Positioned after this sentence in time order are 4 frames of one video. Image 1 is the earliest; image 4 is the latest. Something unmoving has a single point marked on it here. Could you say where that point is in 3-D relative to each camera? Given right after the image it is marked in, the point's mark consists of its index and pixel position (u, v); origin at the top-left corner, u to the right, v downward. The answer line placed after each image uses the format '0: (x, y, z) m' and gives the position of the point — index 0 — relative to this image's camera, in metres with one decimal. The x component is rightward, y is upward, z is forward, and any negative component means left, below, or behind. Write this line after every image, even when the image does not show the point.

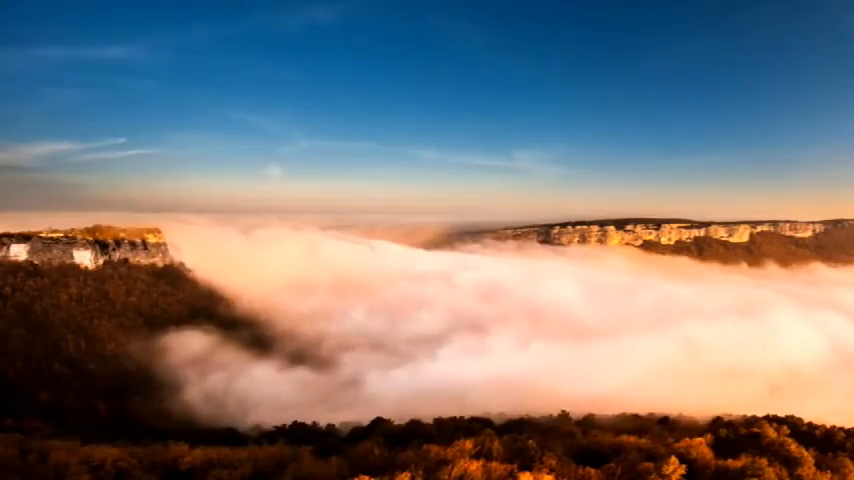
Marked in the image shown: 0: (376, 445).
0: (-1.8, -7.1, +18.3) m
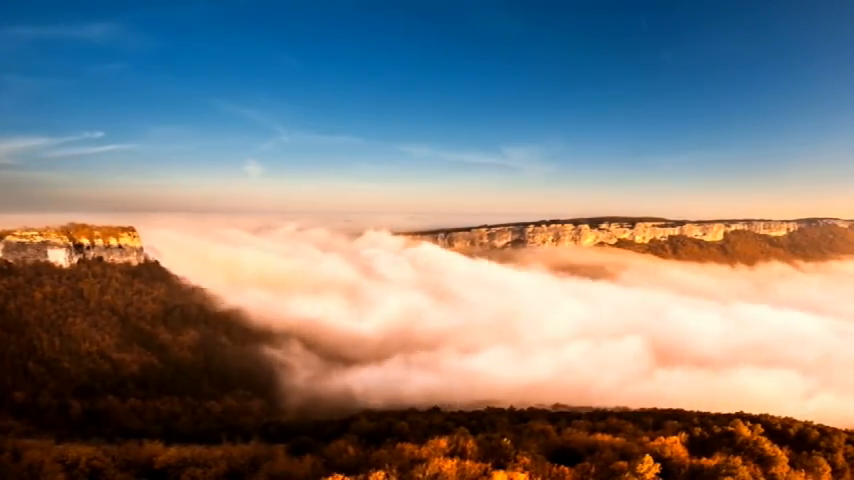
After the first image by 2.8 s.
0: (-2.7, -7.0, +18.3) m
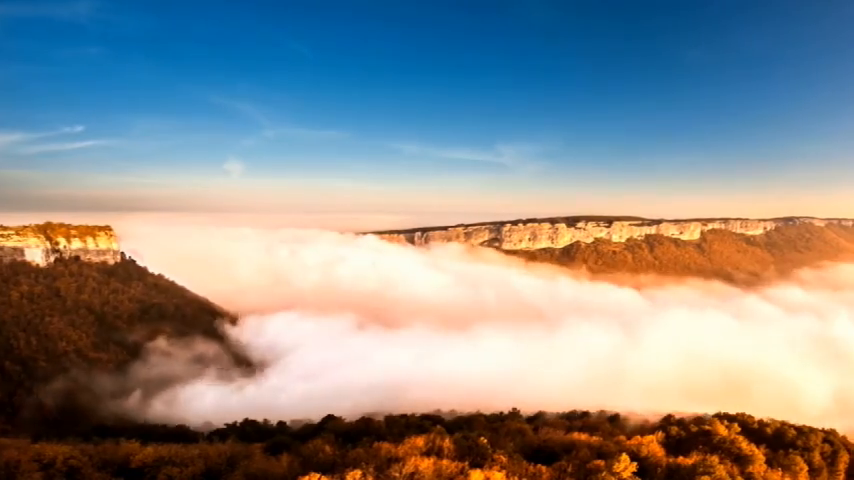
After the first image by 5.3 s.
0: (-3.5, -7.0, +18.3) m
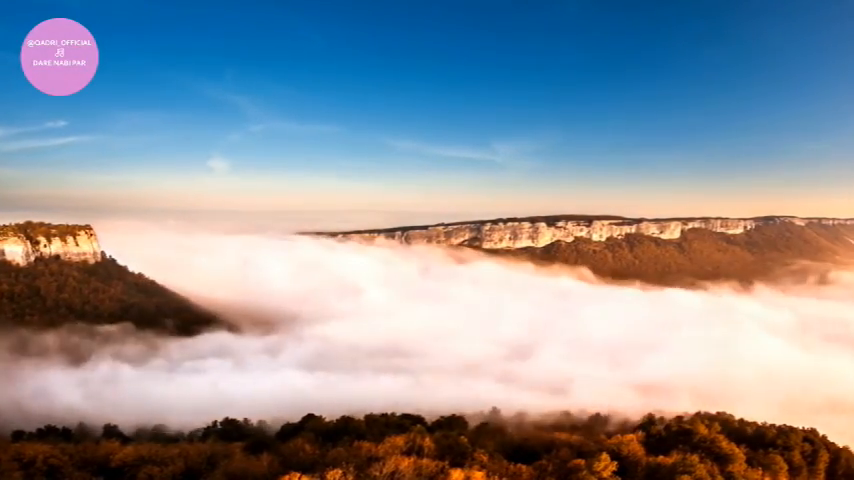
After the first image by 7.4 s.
0: (-4.2, -7.0, +18.3) m
